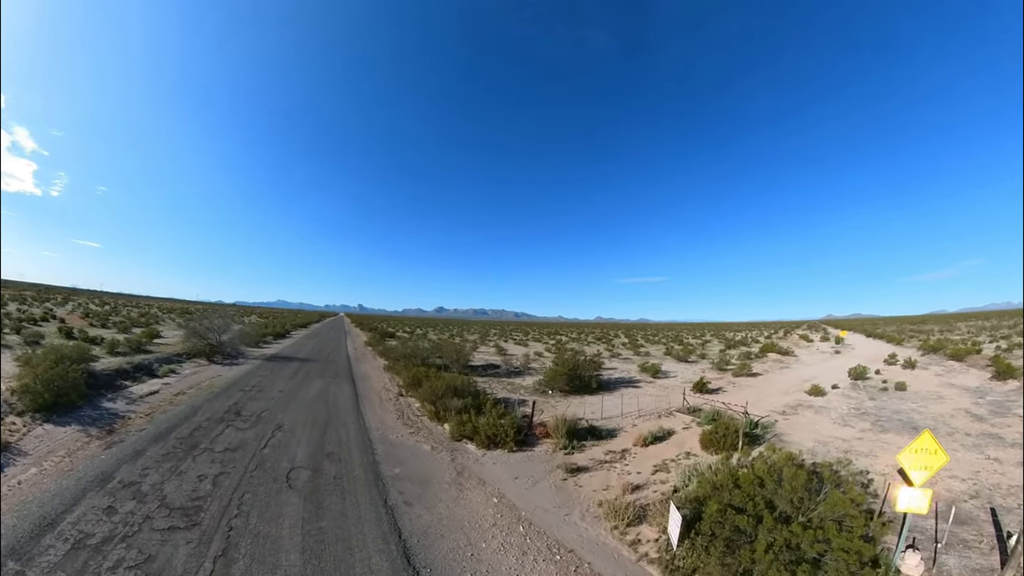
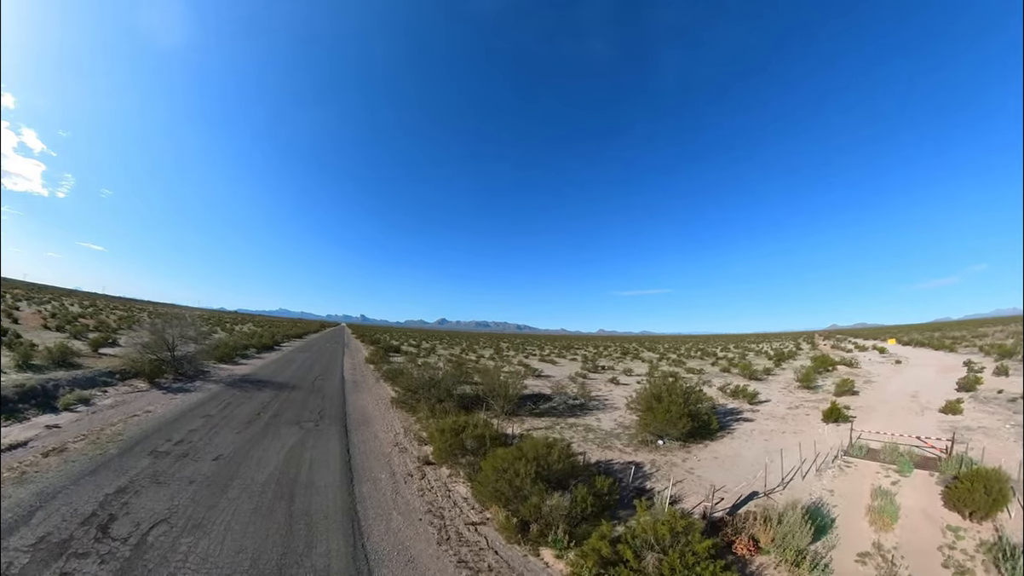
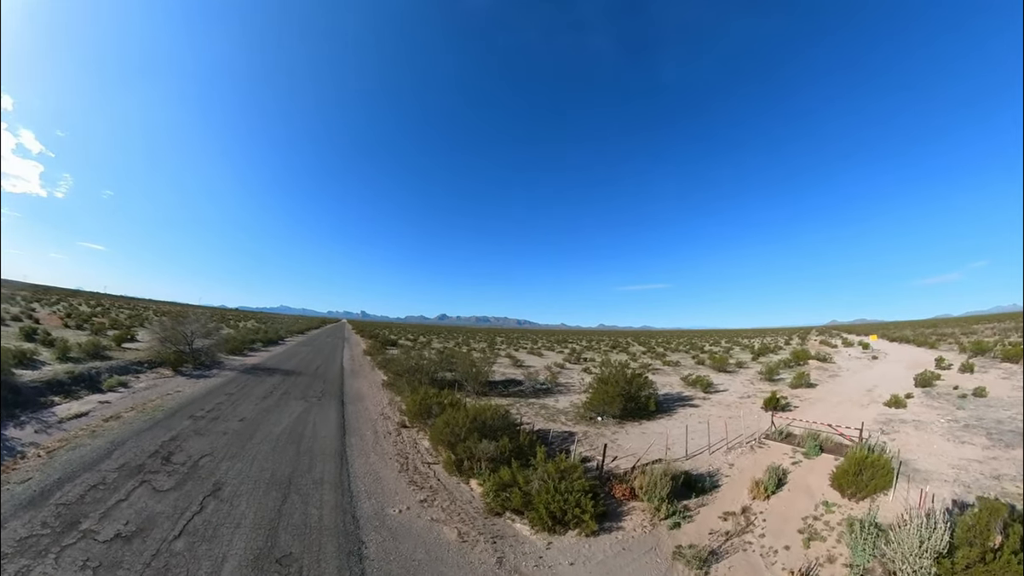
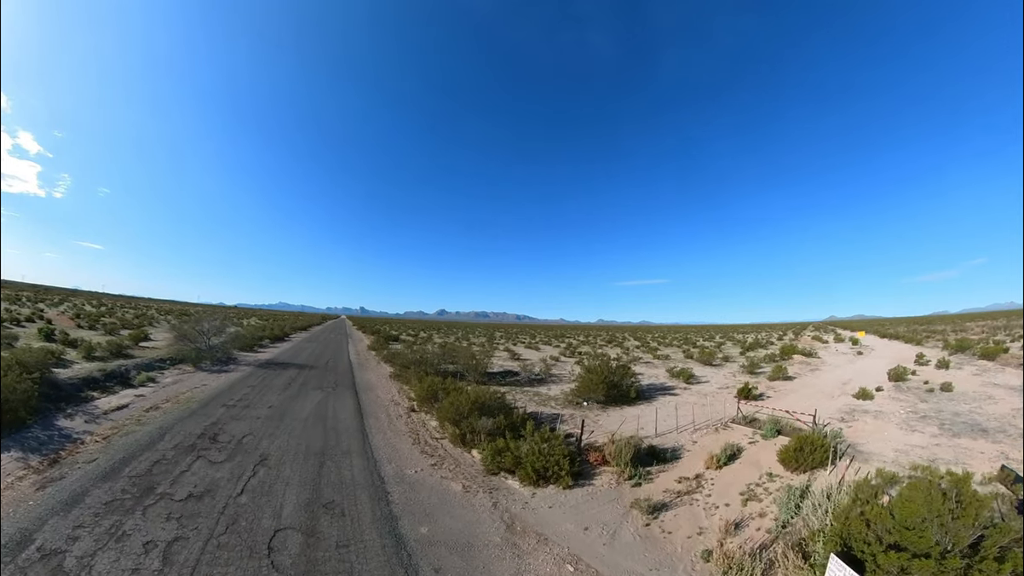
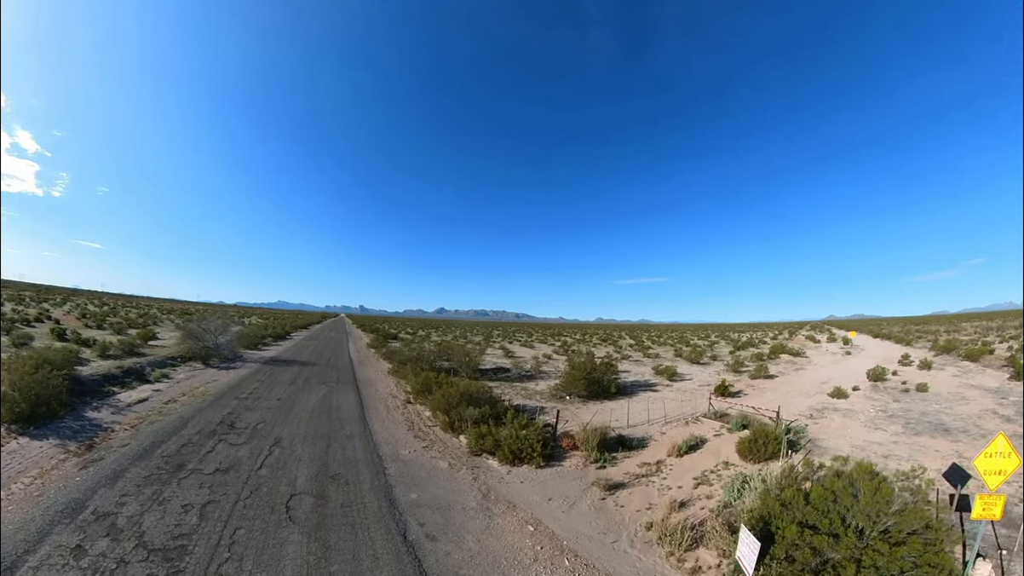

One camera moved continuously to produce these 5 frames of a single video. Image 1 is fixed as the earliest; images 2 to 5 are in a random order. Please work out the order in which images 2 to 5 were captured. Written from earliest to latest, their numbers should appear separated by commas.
5, 4, 3, 2
